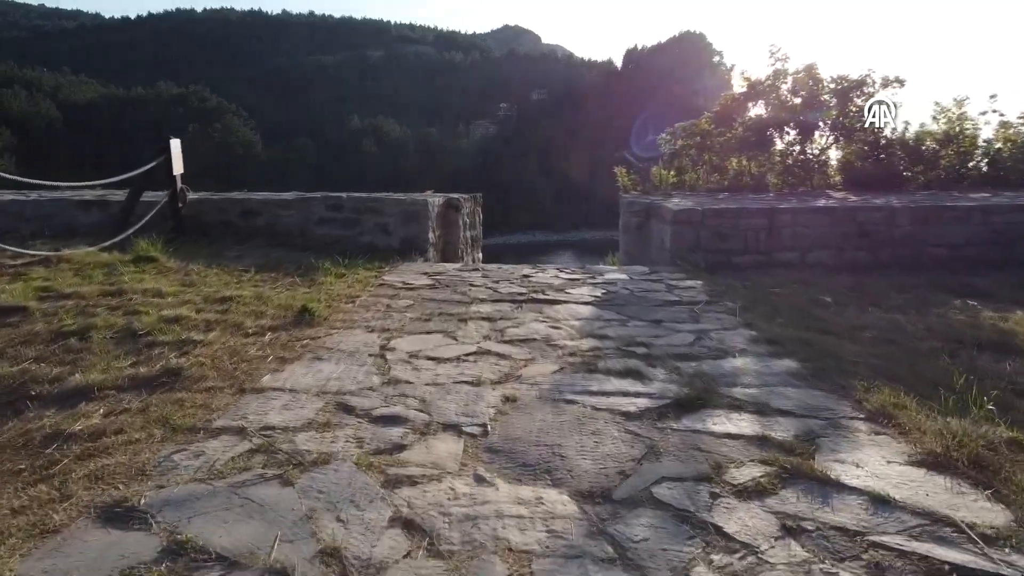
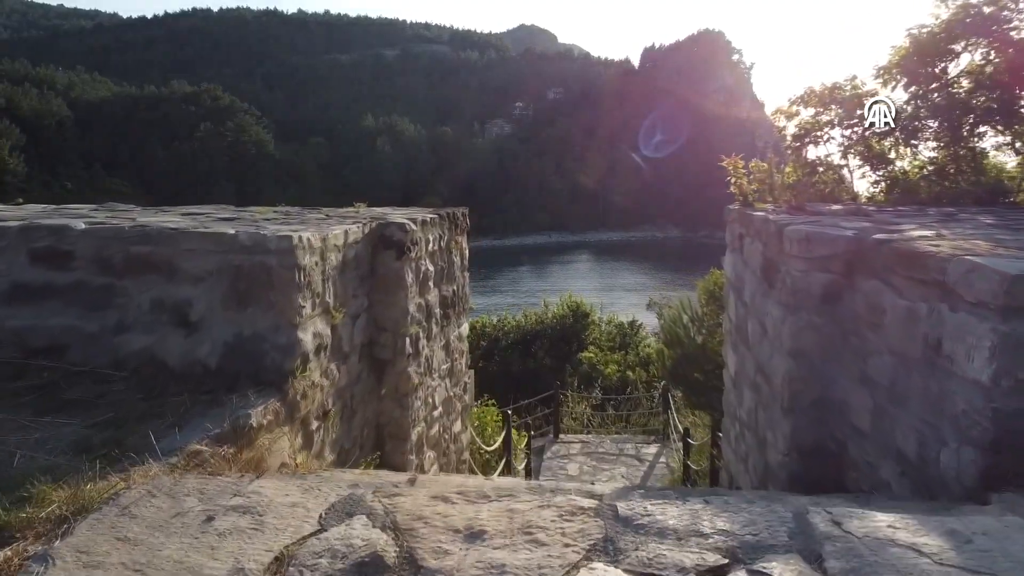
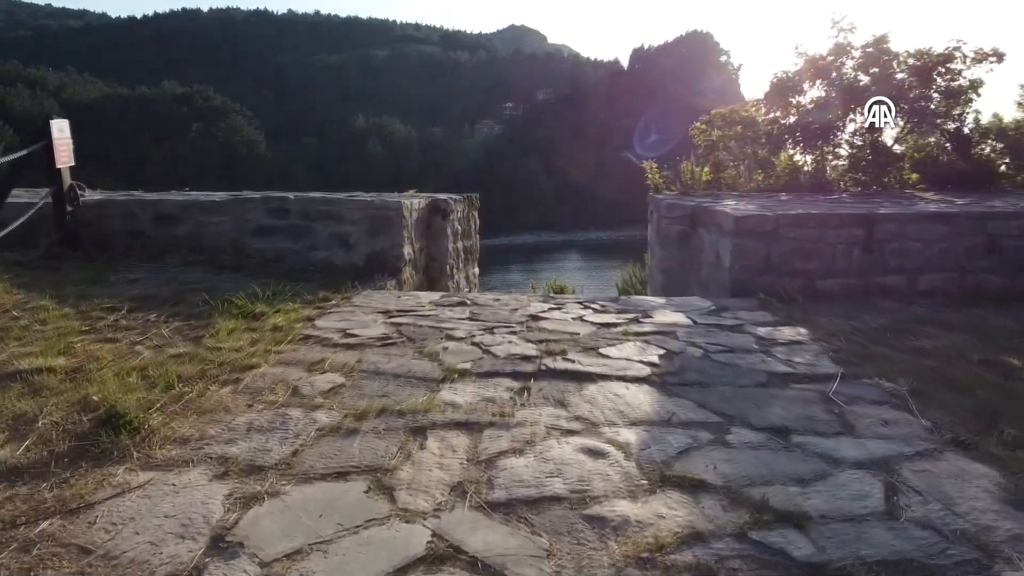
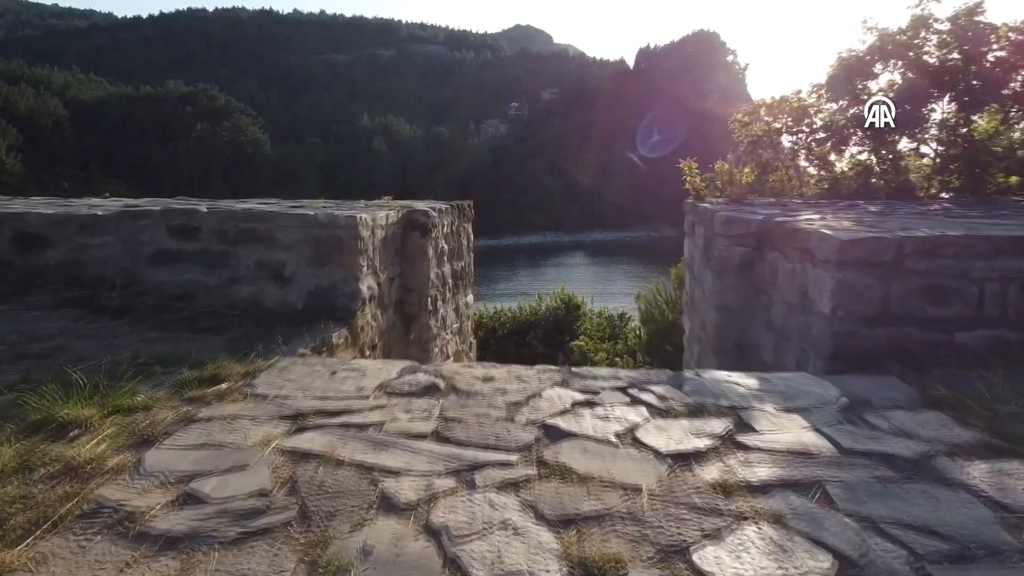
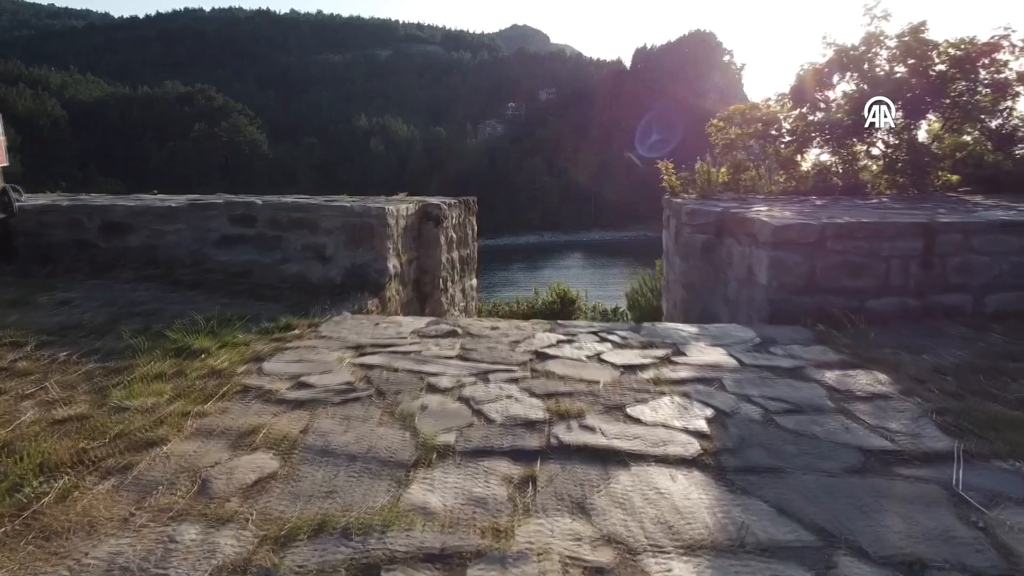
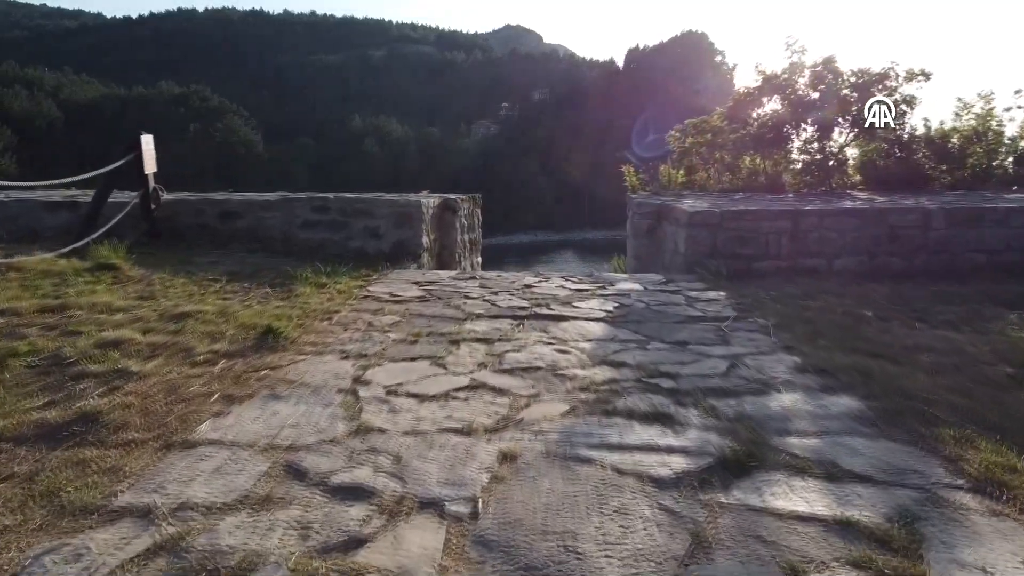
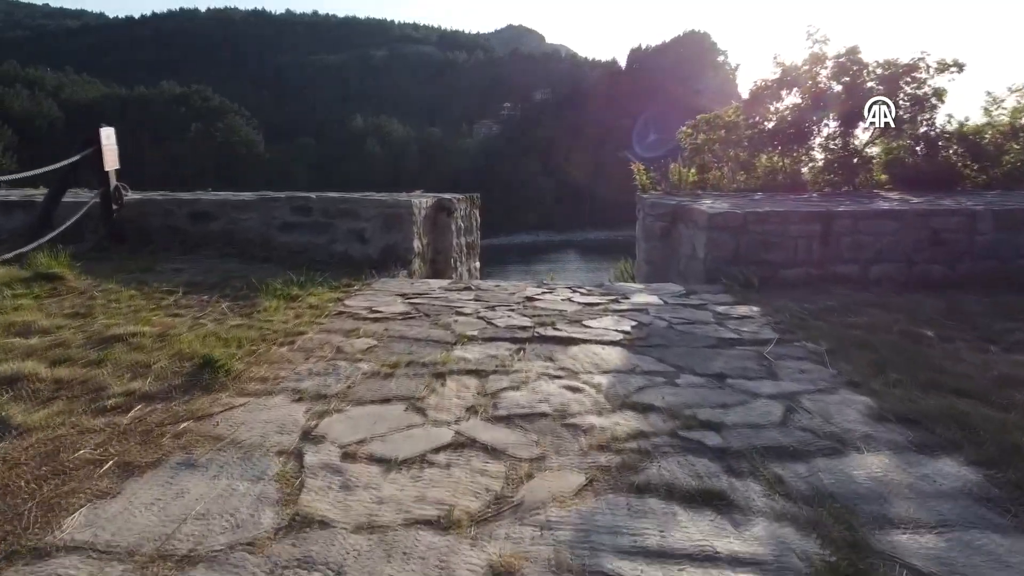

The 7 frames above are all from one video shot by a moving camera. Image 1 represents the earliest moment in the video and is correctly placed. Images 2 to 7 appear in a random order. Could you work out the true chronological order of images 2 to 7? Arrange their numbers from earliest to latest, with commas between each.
6, 7, 3, 5, 4, 2
